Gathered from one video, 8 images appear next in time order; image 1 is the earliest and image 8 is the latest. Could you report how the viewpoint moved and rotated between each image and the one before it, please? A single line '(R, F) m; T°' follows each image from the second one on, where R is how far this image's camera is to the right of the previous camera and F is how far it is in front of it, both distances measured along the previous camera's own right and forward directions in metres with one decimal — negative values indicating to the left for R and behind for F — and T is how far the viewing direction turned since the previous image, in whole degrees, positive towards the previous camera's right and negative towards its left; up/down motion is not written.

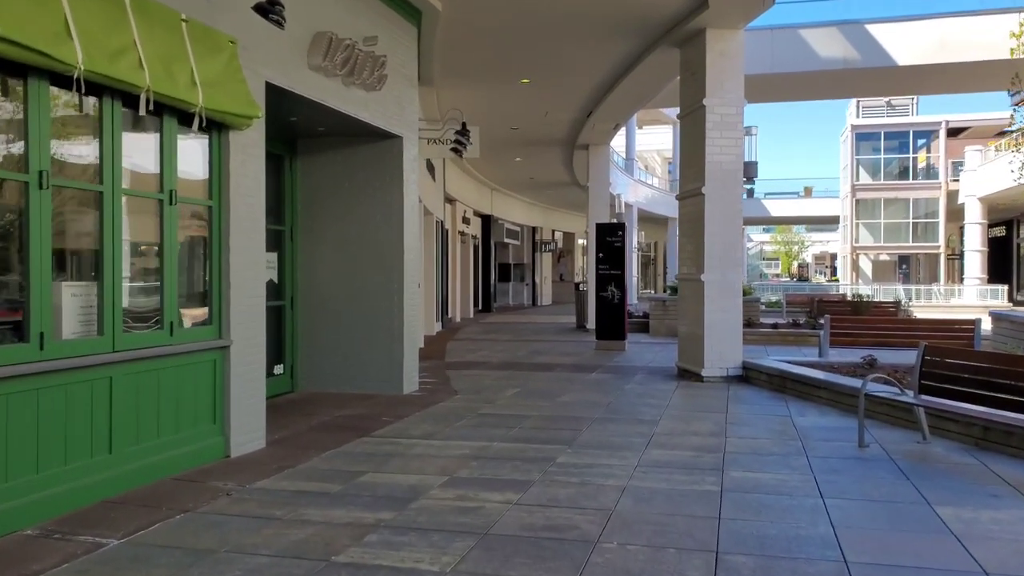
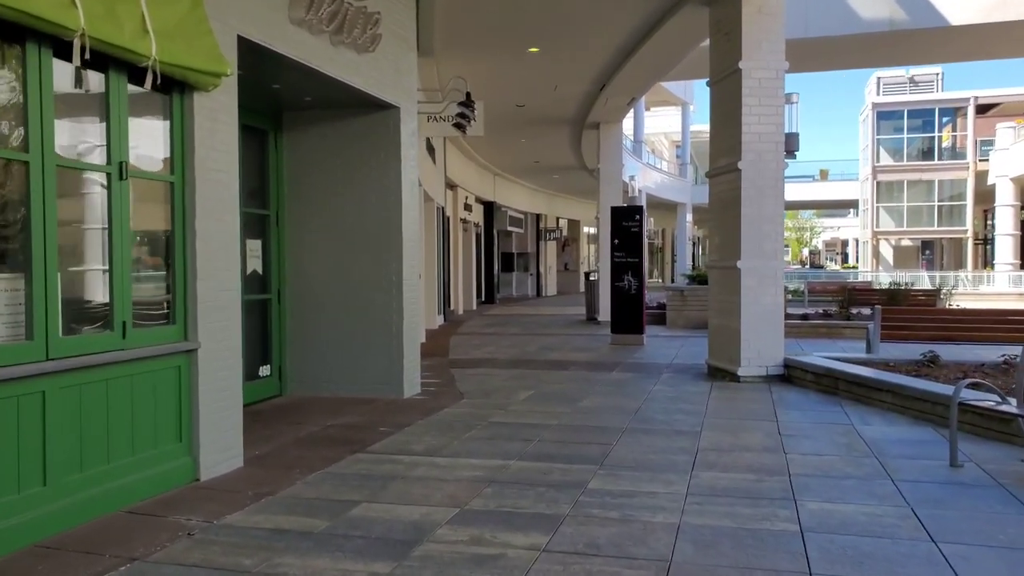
(-0.1, +1.0) m; 0°
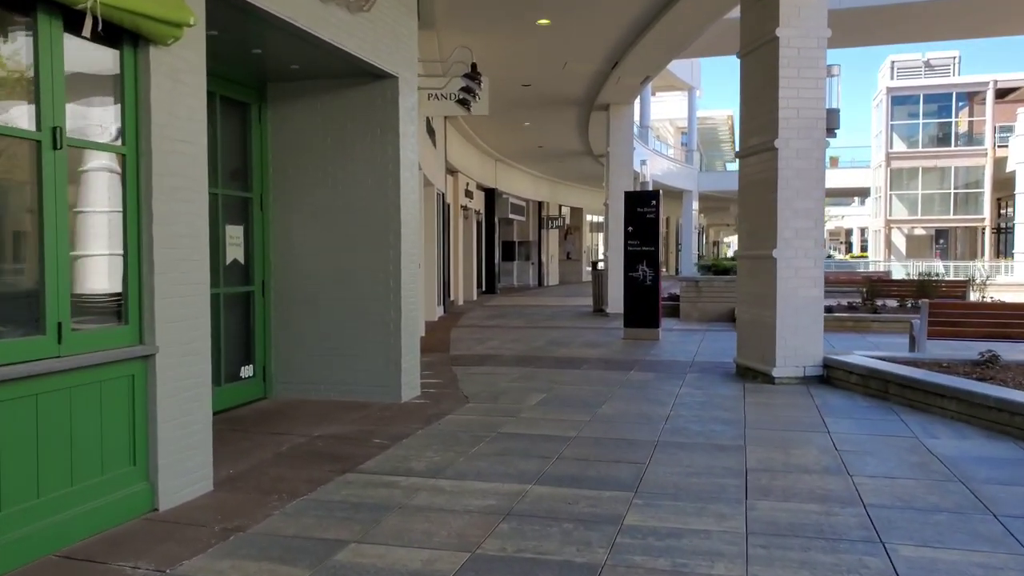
(-0.1, +0.9) m; 0°
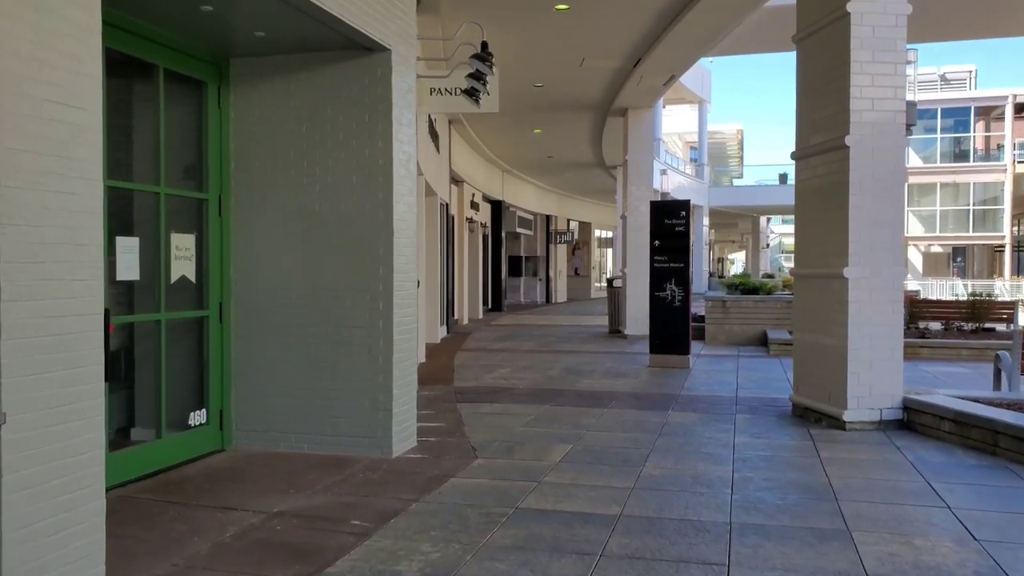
(-0.1, +1.4) m; 0°
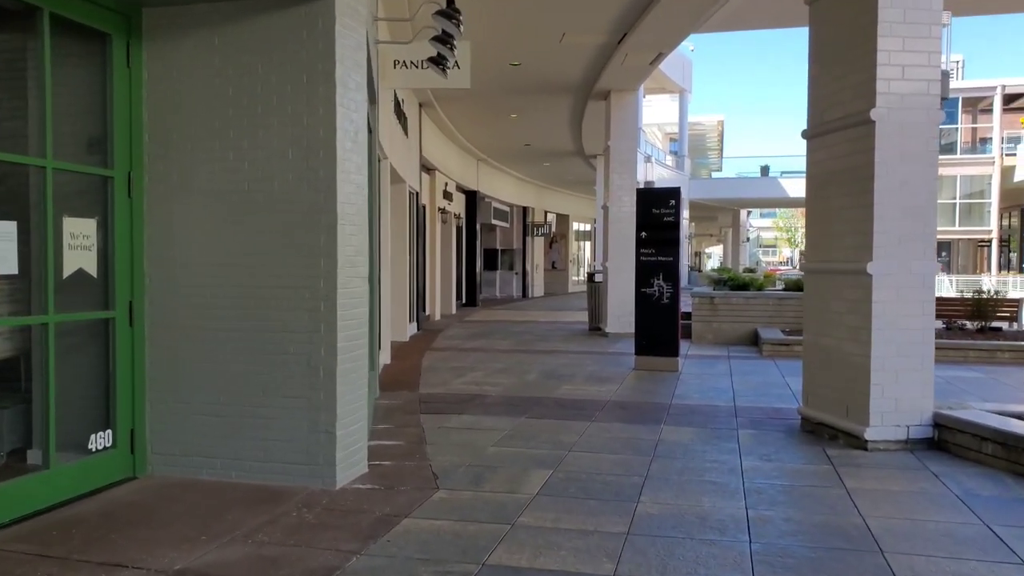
(0.0, +1.0) m; +2°
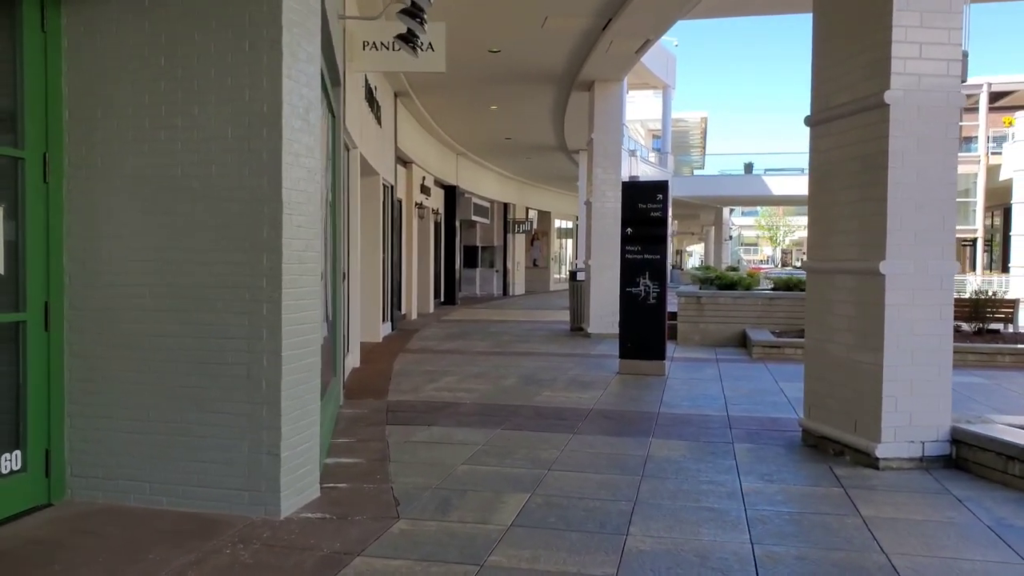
(0.0, +0.6) m; +1°
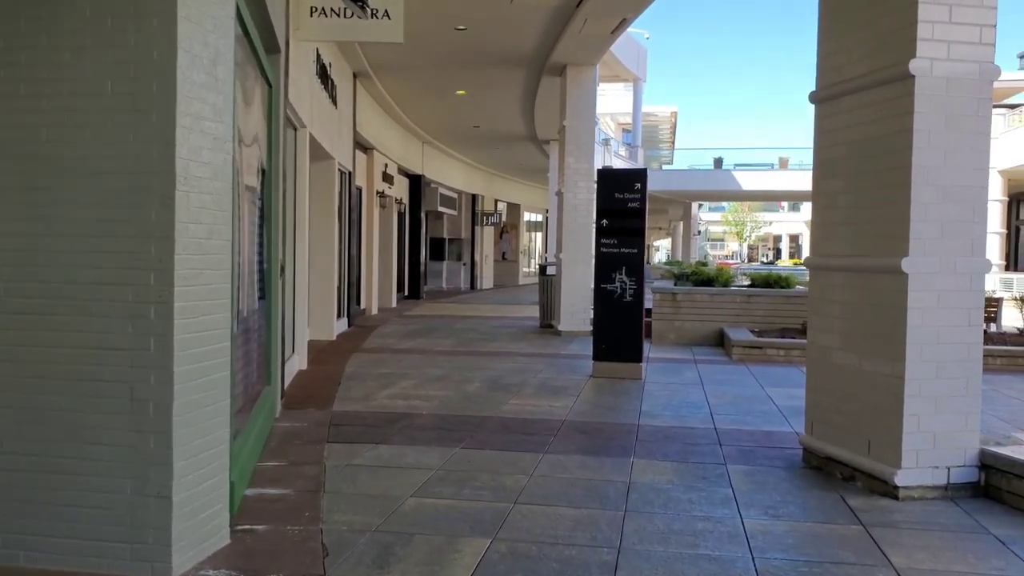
(+0.1, +0.9) m; +2°
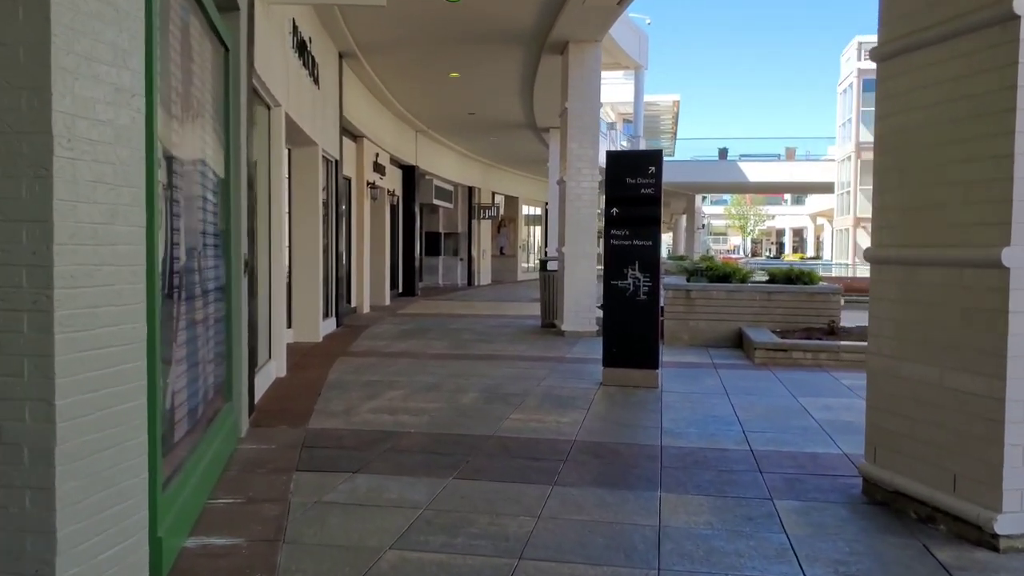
(0.0, +0.9) m; 0°
